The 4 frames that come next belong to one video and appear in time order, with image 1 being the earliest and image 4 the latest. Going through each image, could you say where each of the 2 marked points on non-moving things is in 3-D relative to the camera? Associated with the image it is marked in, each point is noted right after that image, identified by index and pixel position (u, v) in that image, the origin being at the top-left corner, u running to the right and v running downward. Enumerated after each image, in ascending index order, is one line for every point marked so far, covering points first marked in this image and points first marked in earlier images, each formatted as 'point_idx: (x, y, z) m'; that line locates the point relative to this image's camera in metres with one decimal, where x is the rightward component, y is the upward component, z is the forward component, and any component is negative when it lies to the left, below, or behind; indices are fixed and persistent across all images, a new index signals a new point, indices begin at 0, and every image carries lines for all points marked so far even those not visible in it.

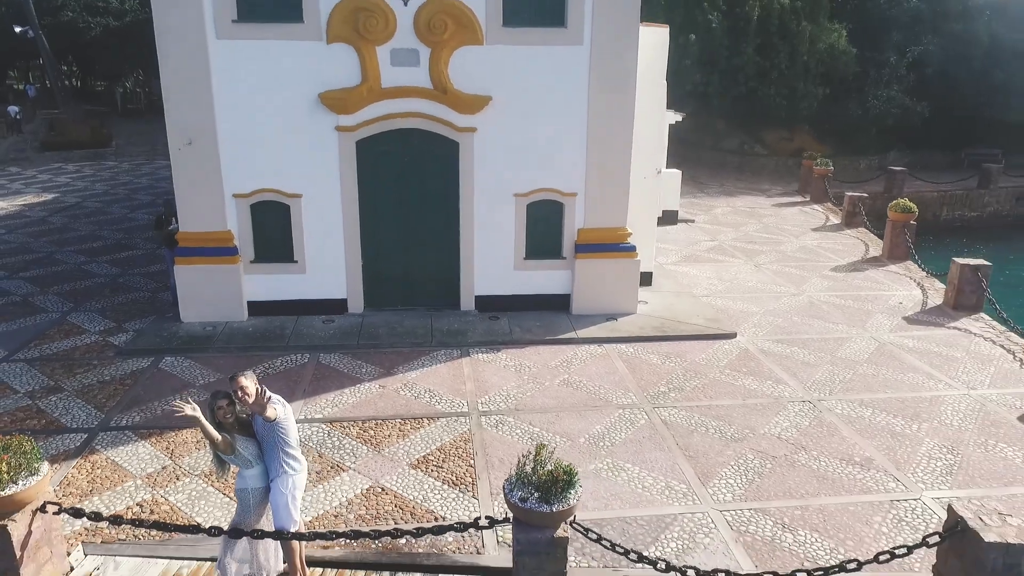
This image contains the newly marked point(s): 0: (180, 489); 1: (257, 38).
0: (-2.8, -1.7, +5.9) m
1: (-3.1, +3.1, +8.6) m
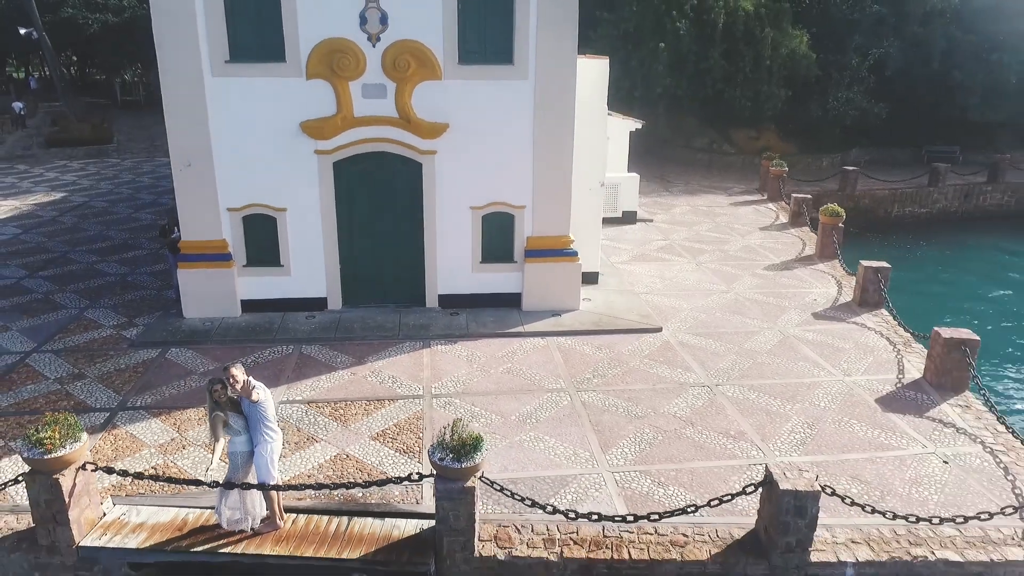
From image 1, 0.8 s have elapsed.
0: (-3.4, -1.8, +7.4) m
1: (-3.8, +3.0, +10.0) m
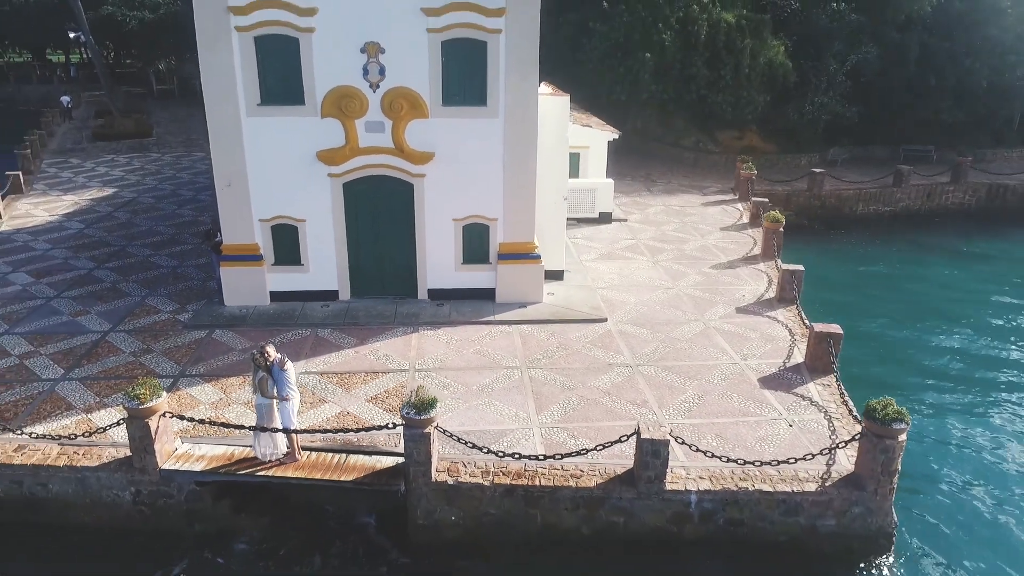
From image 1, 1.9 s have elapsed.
0: (-4.1, -1.8, +10.2) m
1: (-4.3, +3.1, +12.7) m
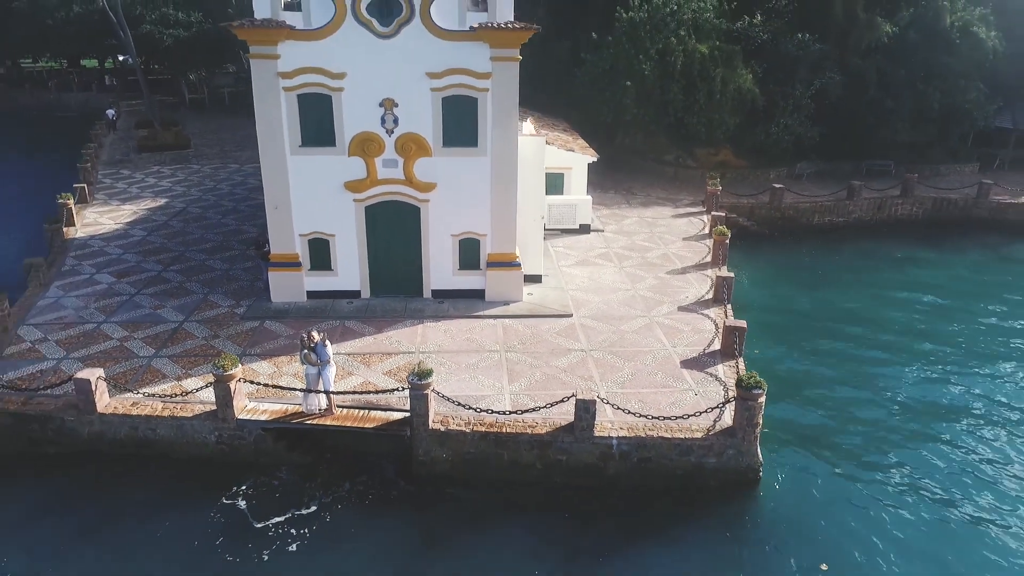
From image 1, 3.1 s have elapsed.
0: (-4.5, -1.8, +13.8) m
1: (-4.6, +3.1, +16.3) m
